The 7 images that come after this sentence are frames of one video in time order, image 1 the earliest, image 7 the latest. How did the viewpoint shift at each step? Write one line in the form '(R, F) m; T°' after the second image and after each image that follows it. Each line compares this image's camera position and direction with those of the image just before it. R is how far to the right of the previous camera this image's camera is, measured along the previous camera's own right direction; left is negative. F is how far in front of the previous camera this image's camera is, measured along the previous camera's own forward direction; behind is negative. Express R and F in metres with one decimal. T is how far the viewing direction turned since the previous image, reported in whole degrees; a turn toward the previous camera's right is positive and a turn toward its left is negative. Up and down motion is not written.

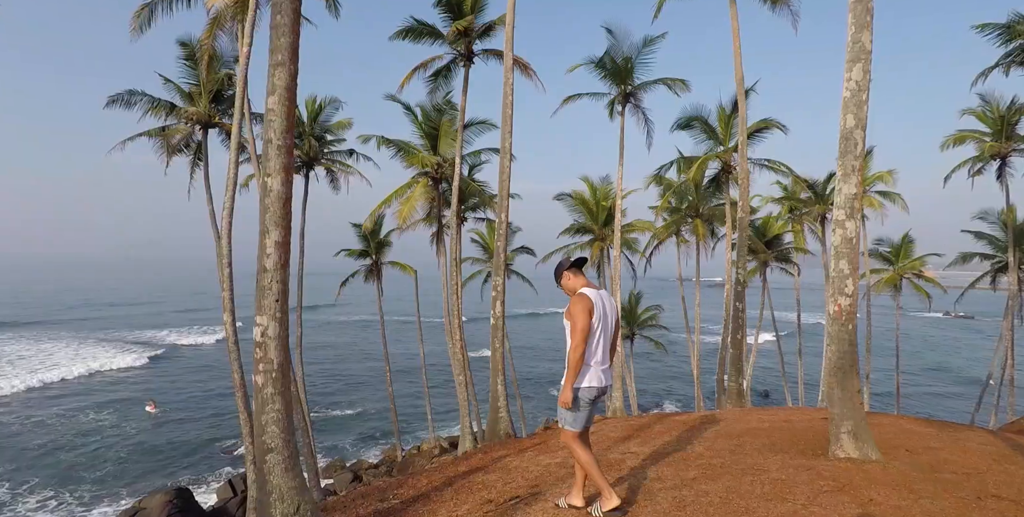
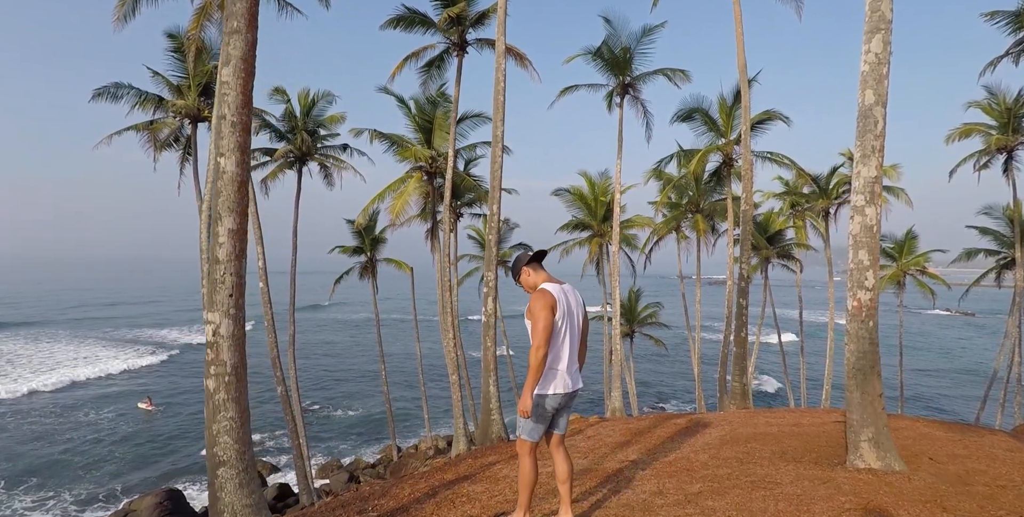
(+0.1, +0.6) m; 0°
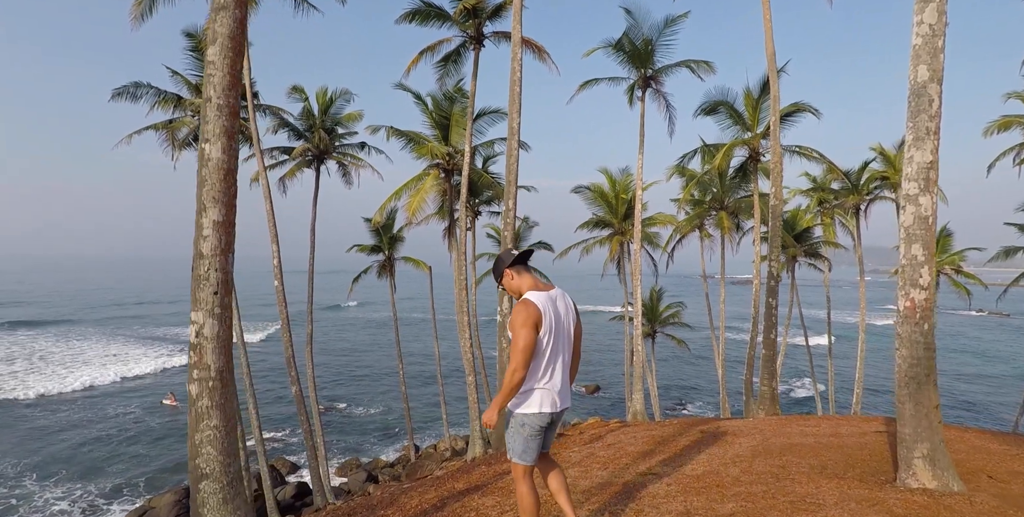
(+0.1, +0.5) m; -2°
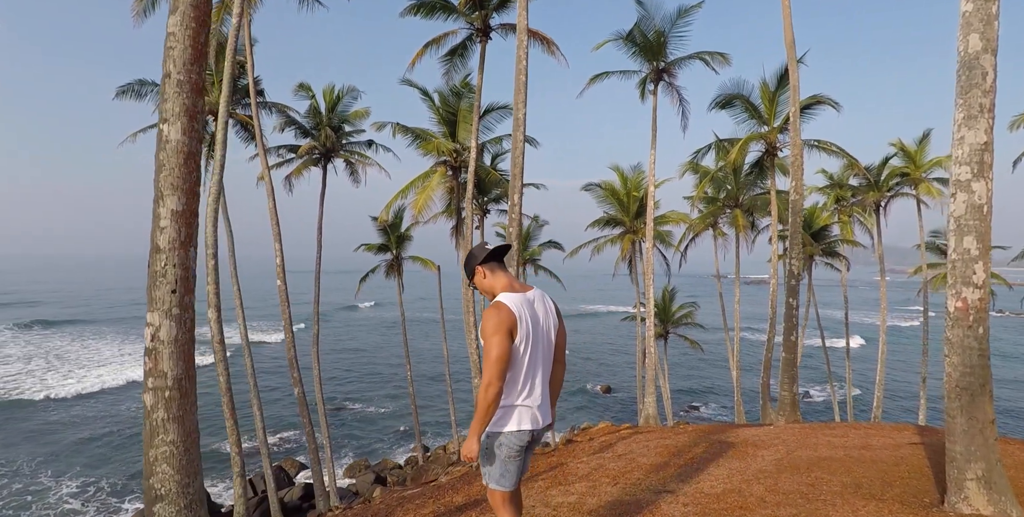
(+0.1, +0.6) m; -1°
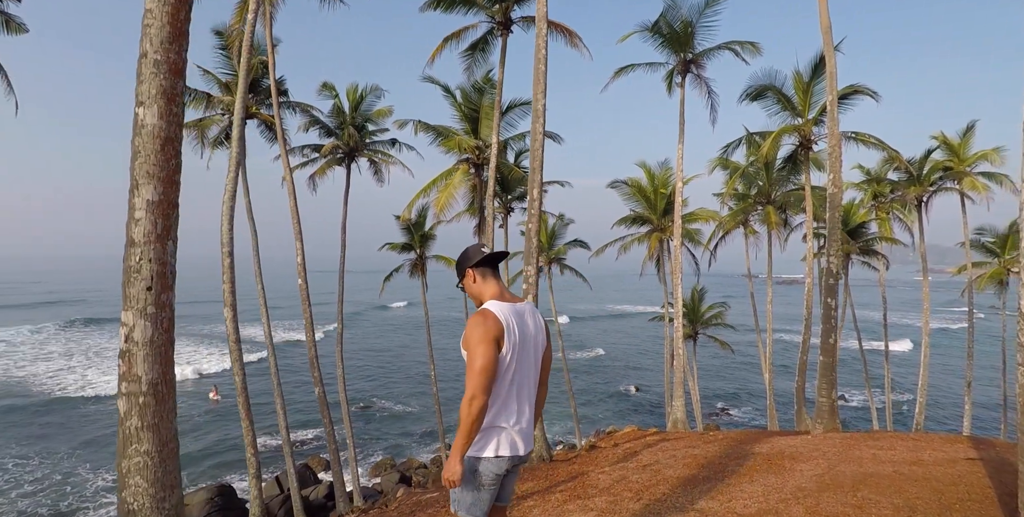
(+0.1, +0.5) m; -2°
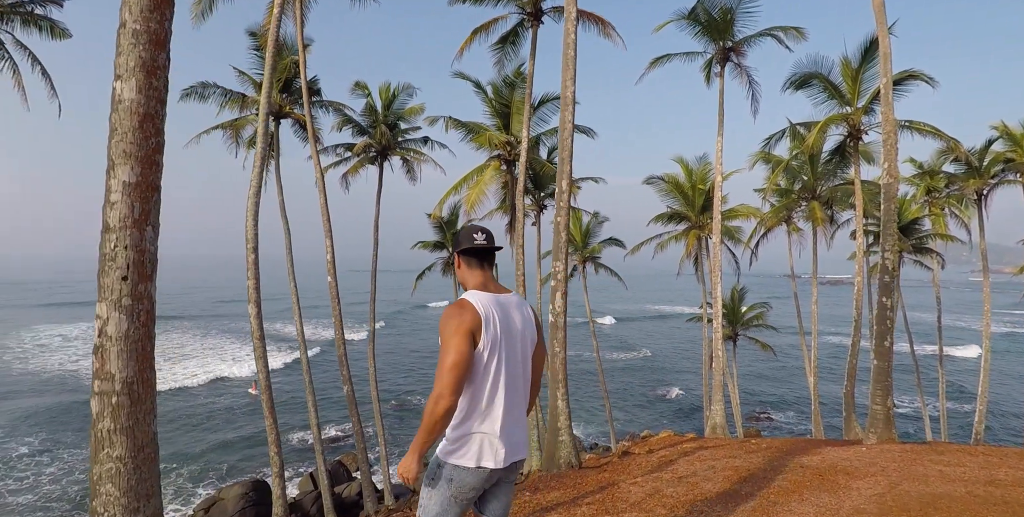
(+0.1, +0.5) m; -3°
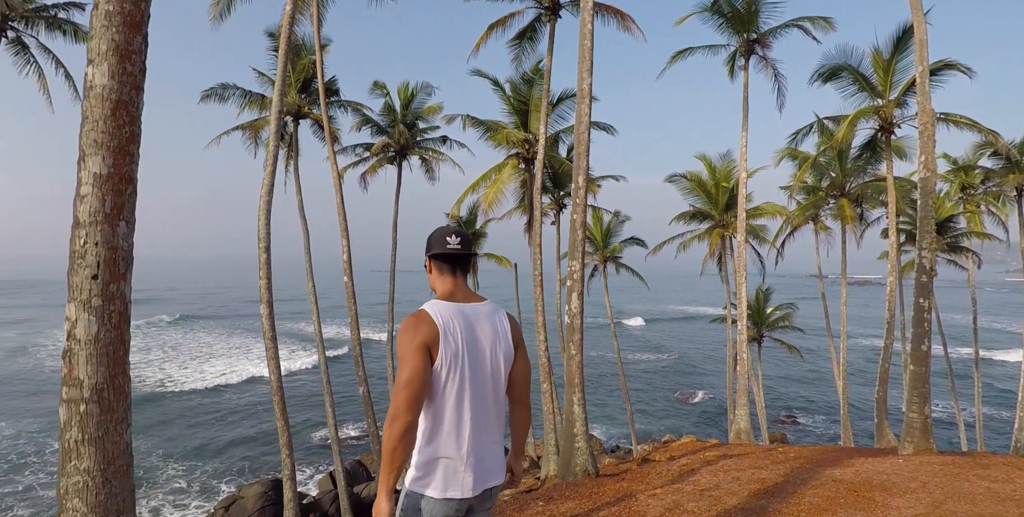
(+0.1, +0.3) m; -2°
